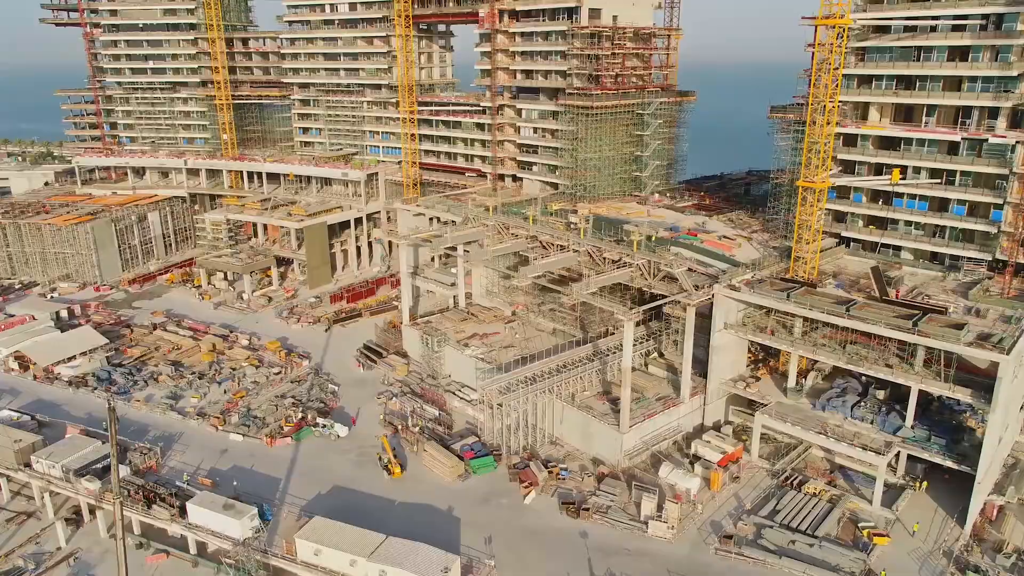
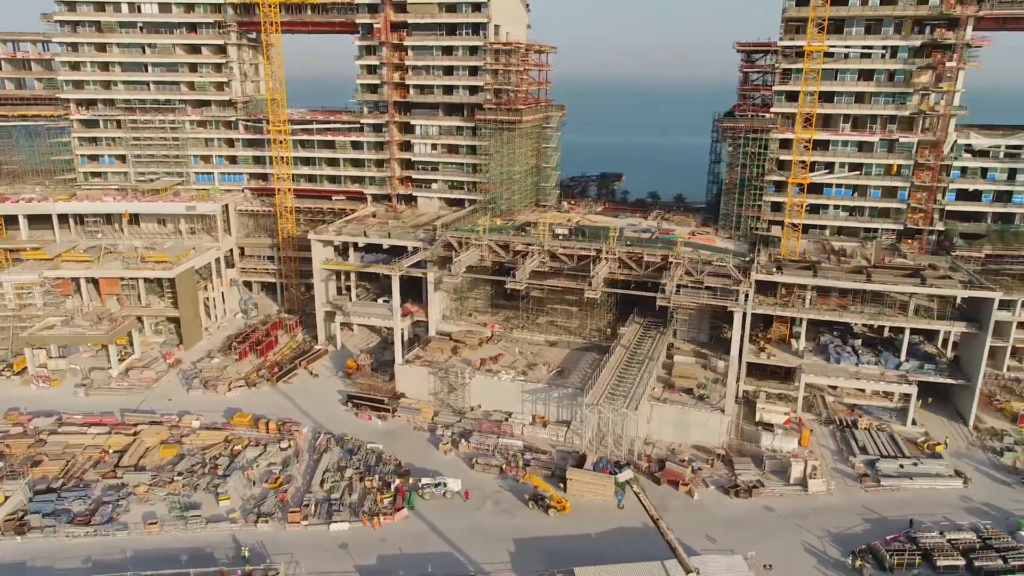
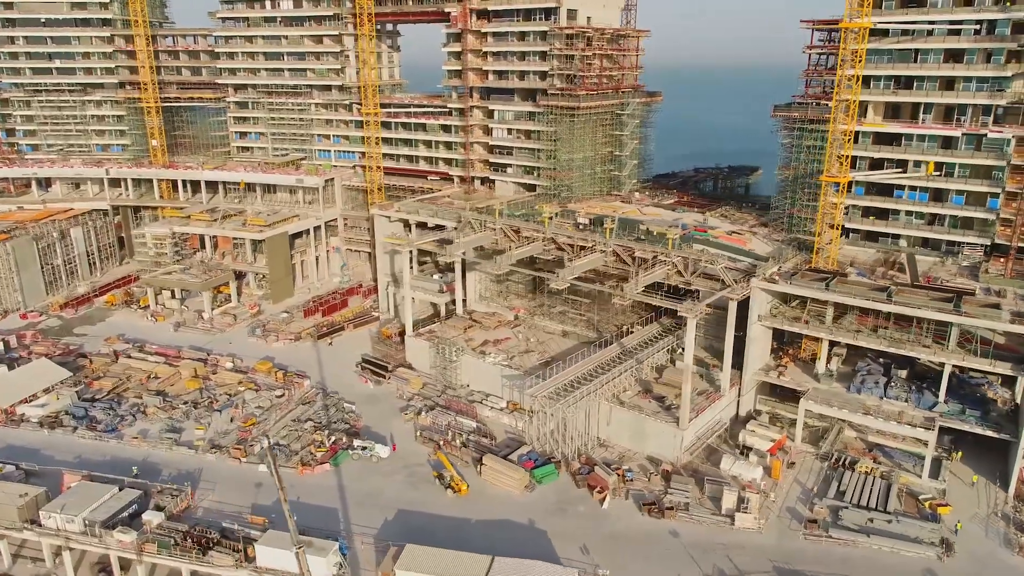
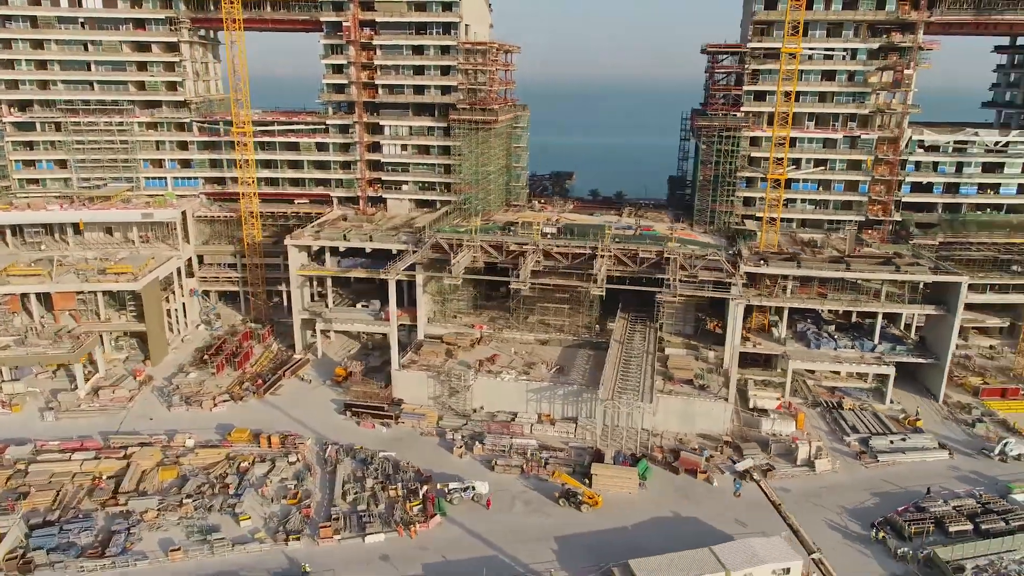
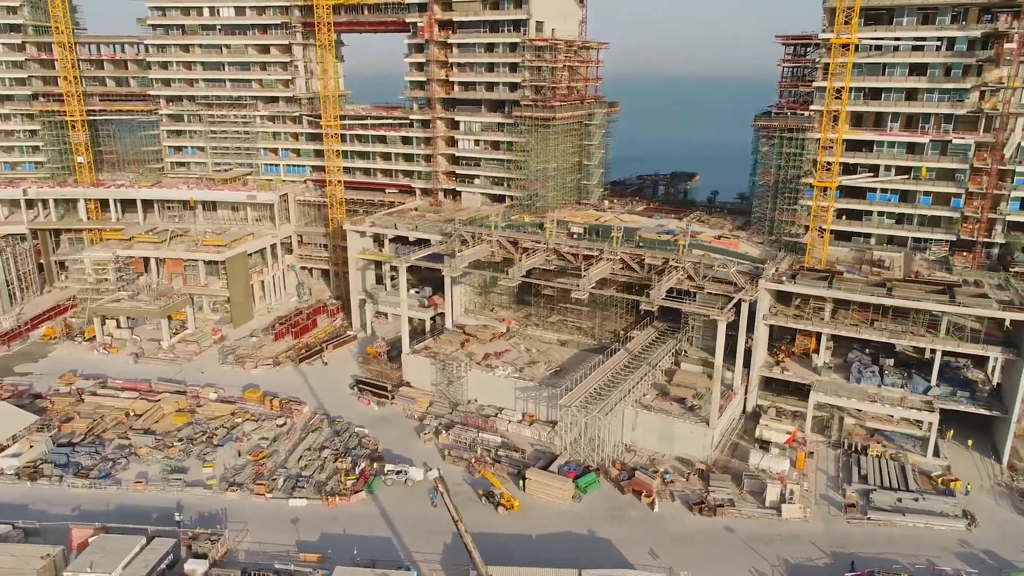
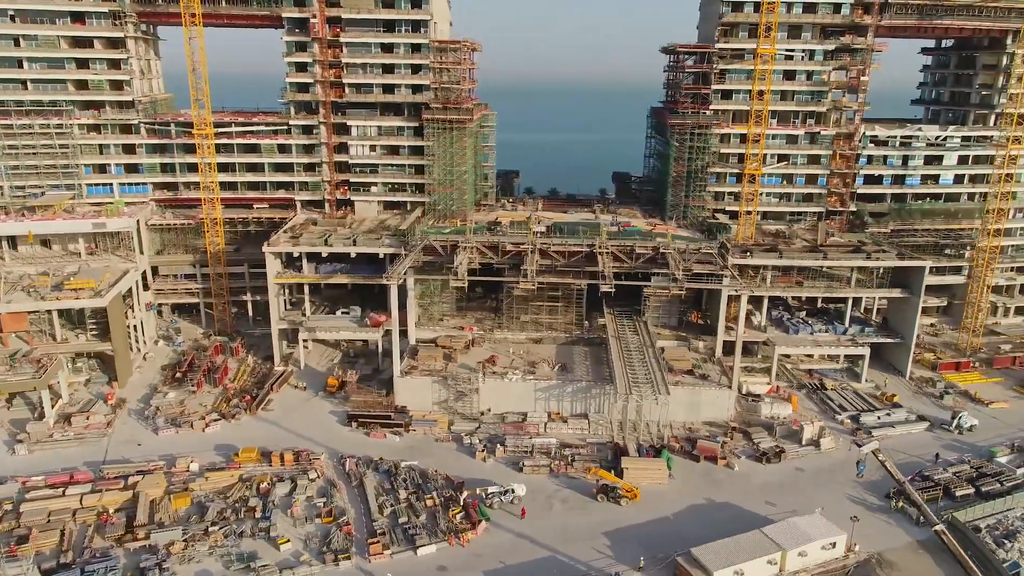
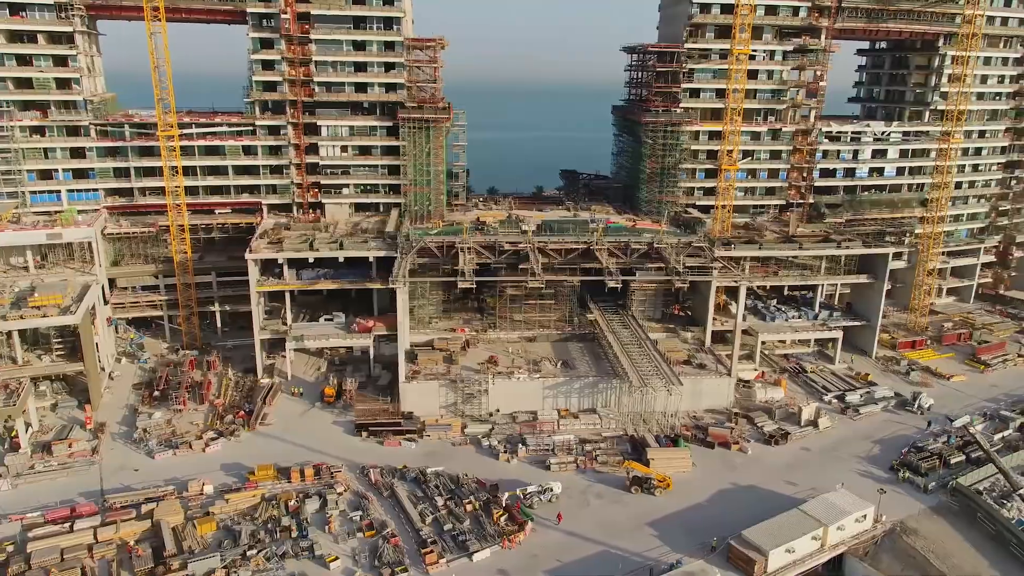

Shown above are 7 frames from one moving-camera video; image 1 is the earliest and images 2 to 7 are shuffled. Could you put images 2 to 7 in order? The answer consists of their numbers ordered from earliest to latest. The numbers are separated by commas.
3, 5, 2, 4, 6, 7
